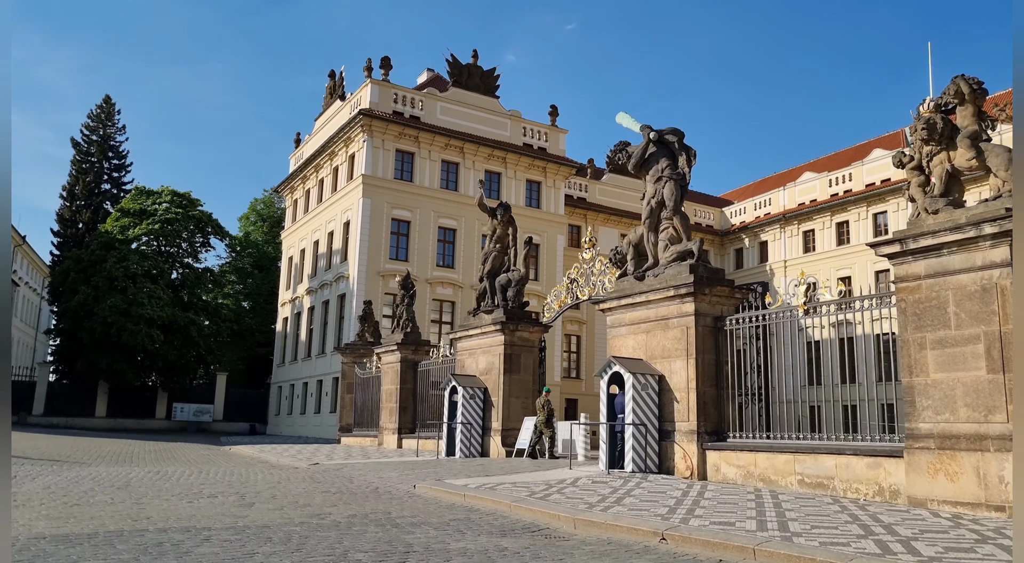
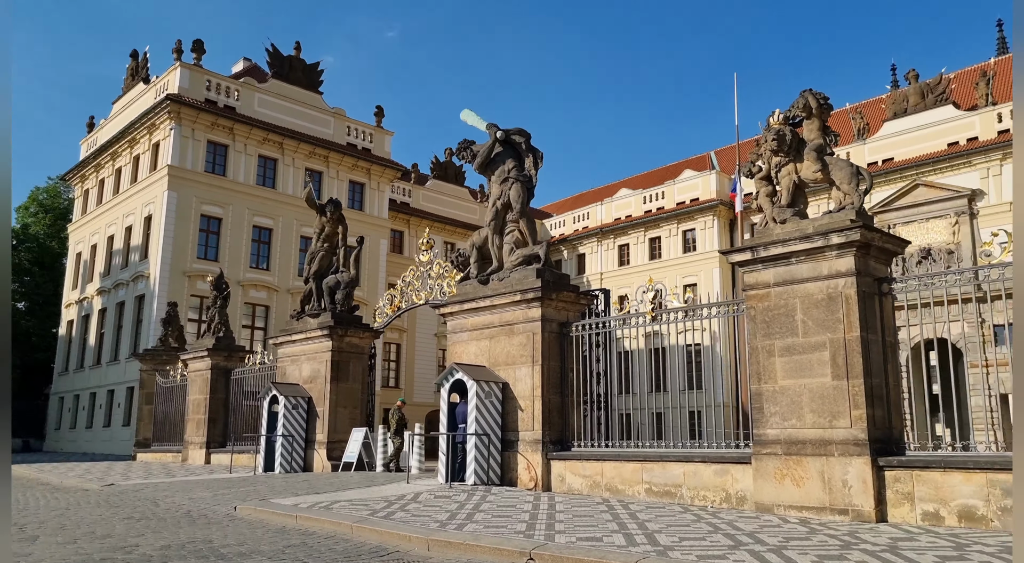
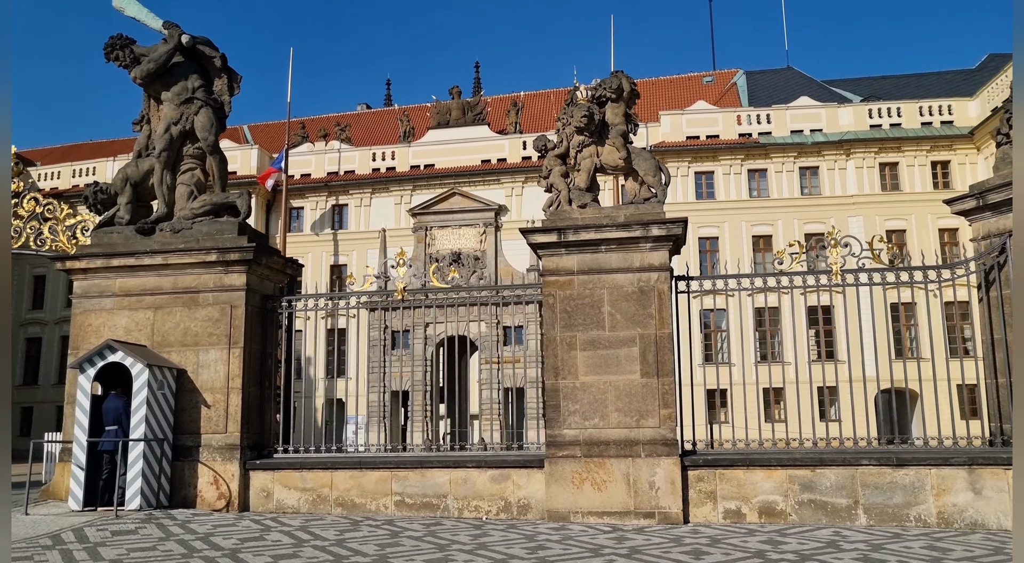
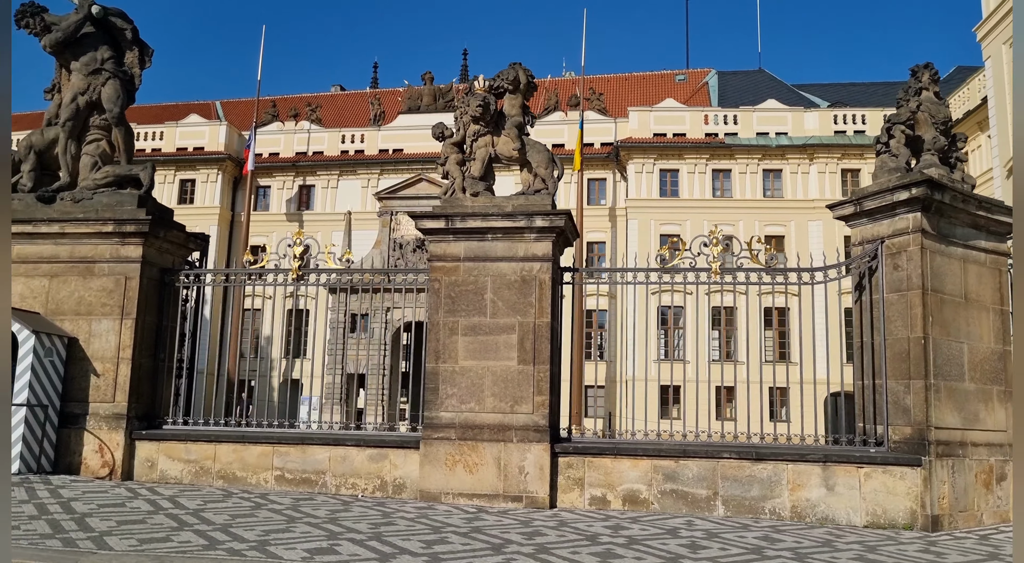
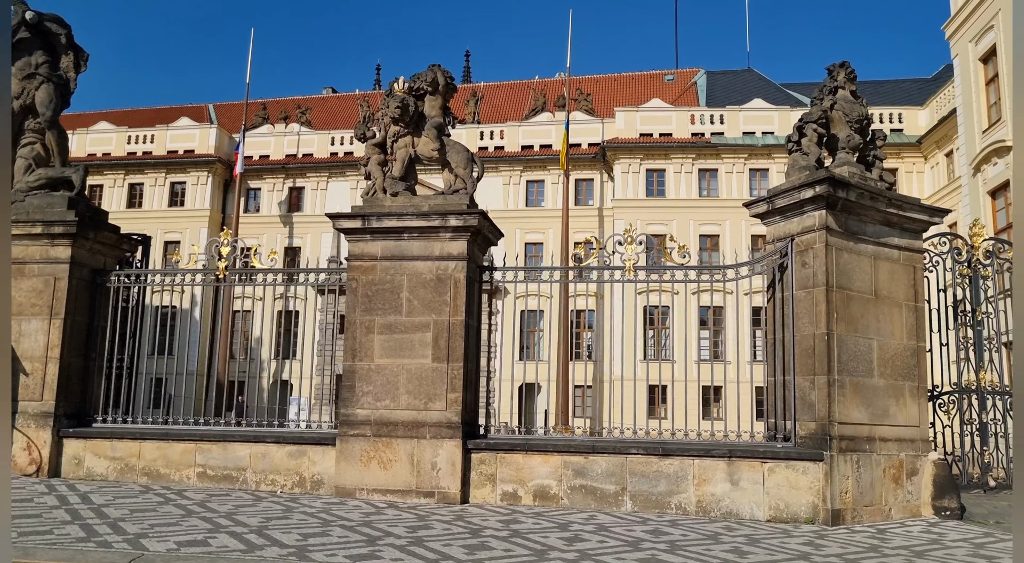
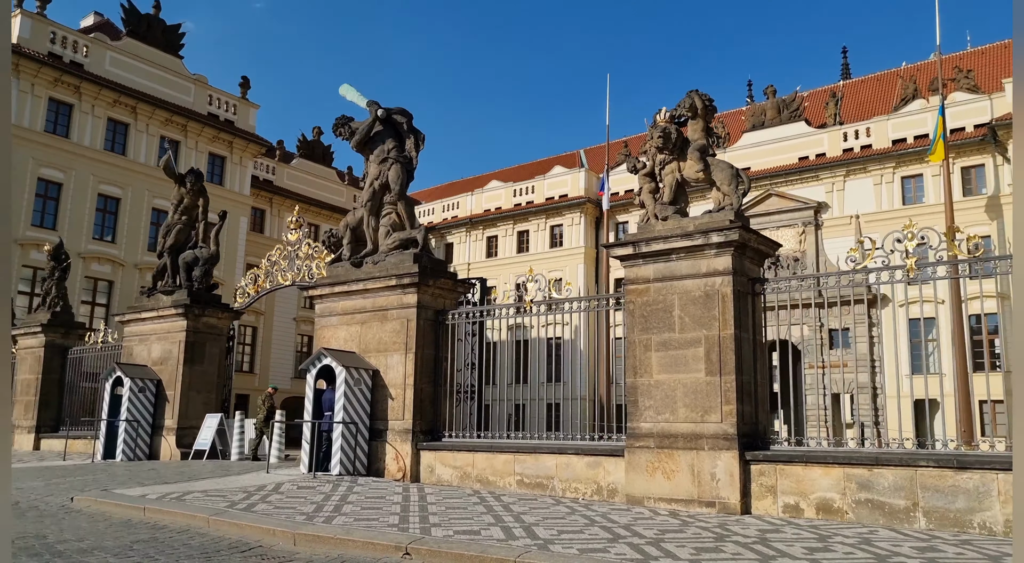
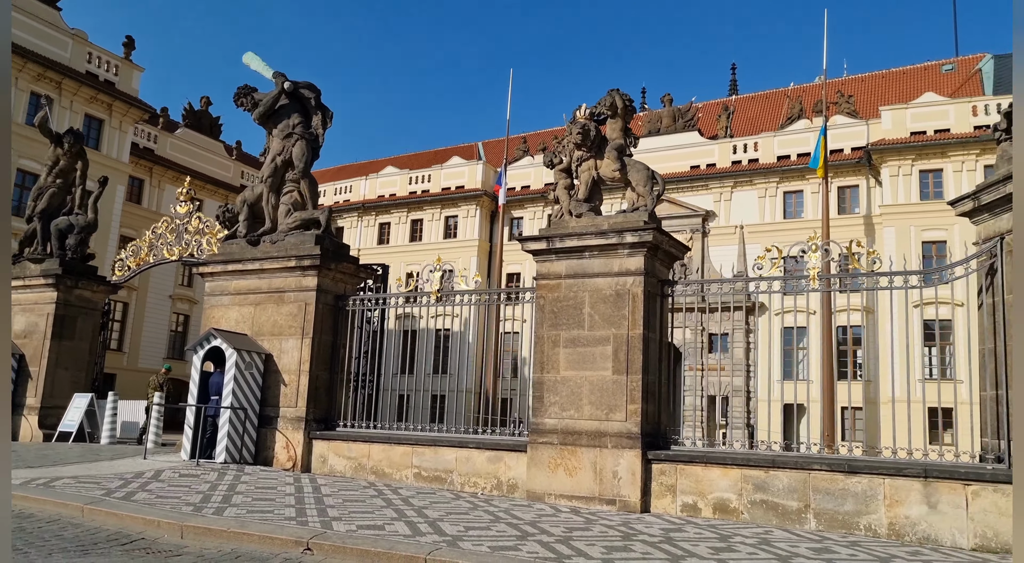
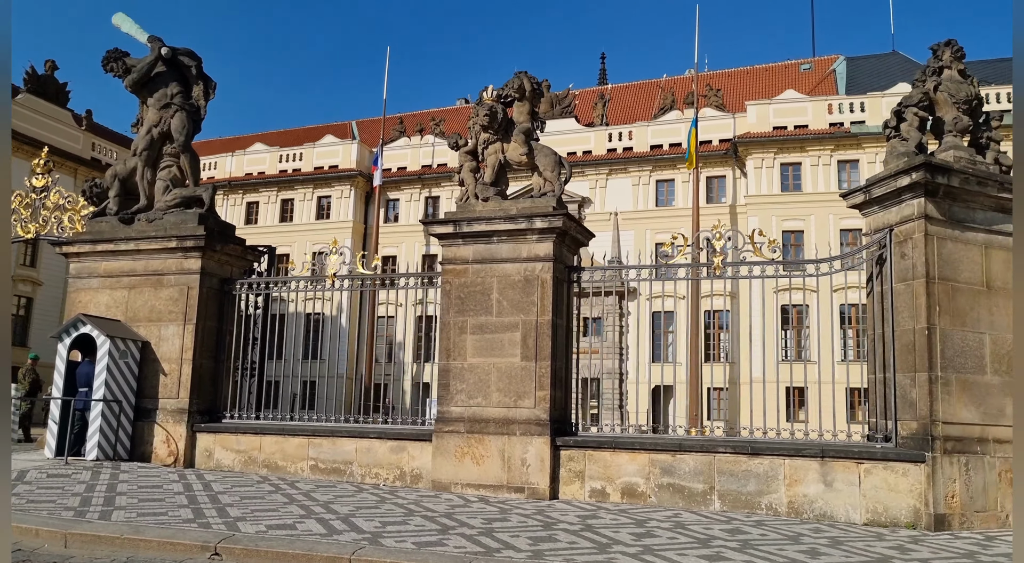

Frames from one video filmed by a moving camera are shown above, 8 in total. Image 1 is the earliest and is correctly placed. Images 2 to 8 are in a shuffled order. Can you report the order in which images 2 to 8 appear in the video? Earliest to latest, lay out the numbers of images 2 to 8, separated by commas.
2, 6, 7, 8, 5, 4, 3
